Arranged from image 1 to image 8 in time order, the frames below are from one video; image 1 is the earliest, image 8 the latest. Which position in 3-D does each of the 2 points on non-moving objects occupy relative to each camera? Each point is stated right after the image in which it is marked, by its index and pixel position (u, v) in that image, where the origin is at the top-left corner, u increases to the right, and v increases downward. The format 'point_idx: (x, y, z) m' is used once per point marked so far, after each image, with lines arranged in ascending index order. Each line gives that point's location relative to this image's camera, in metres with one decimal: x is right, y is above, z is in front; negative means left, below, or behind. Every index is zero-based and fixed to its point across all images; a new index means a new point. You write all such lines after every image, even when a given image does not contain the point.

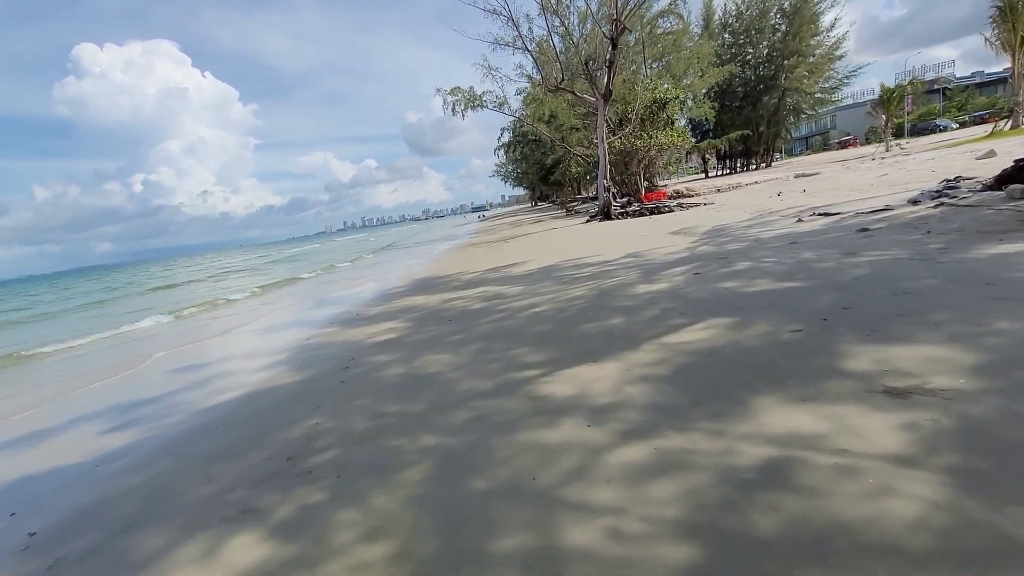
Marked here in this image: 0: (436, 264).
0: (-2.0, +0.7, +13.7) m
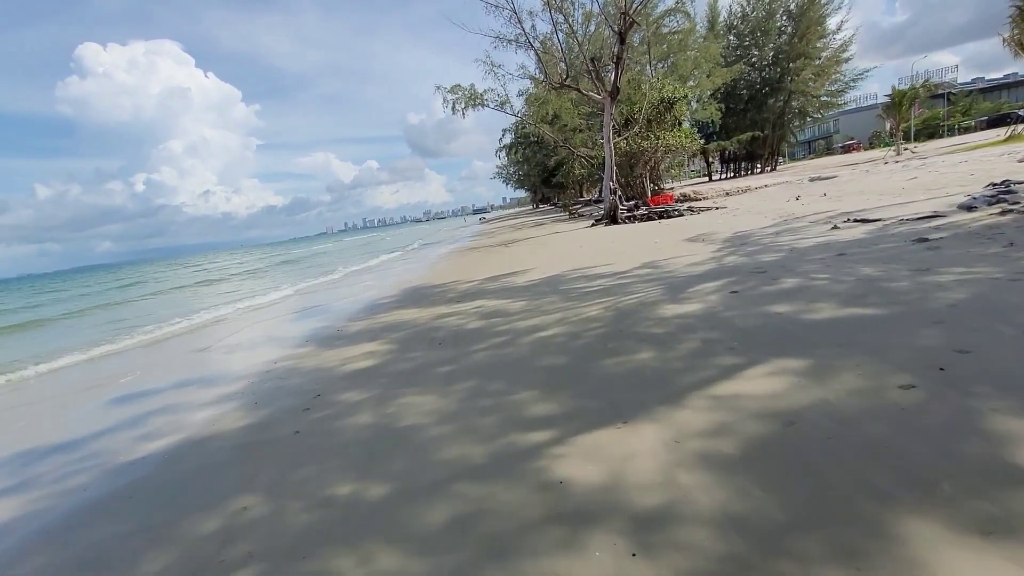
0: (-2.0, +0.5, +12.8) m
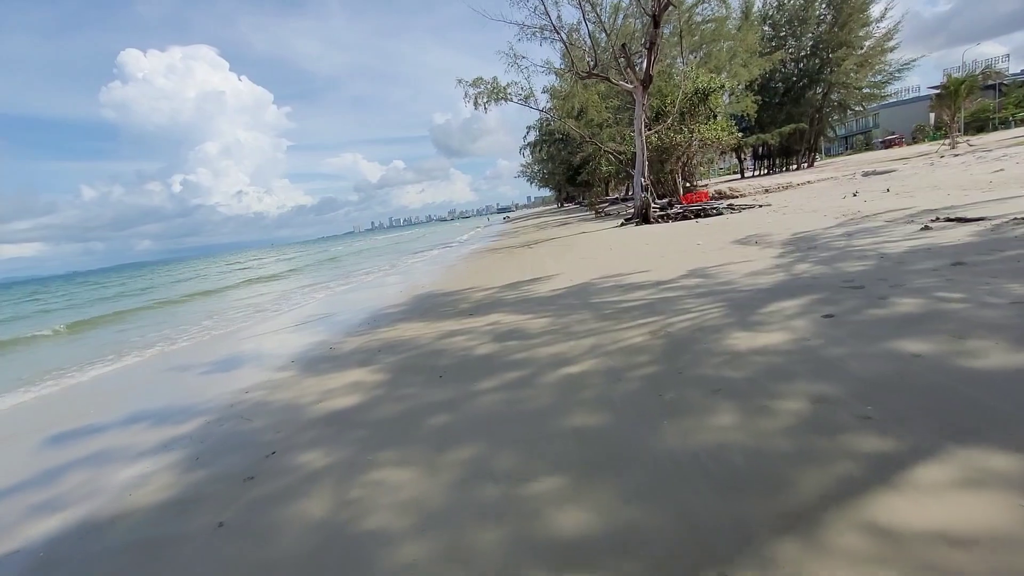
0: (-1.4, +0.4, +11.9) m
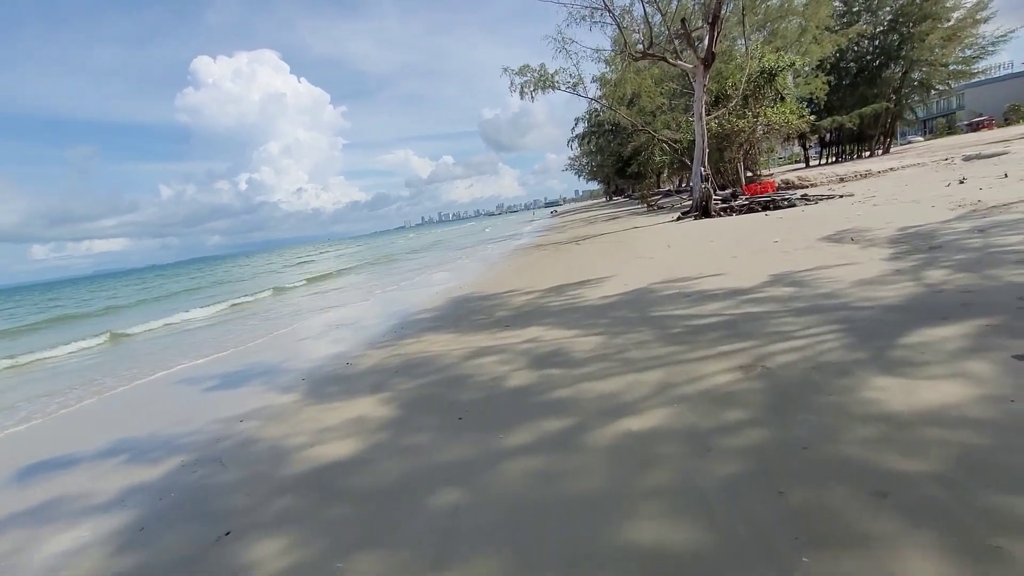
0: (-0.4, +0.3, +11.1) m
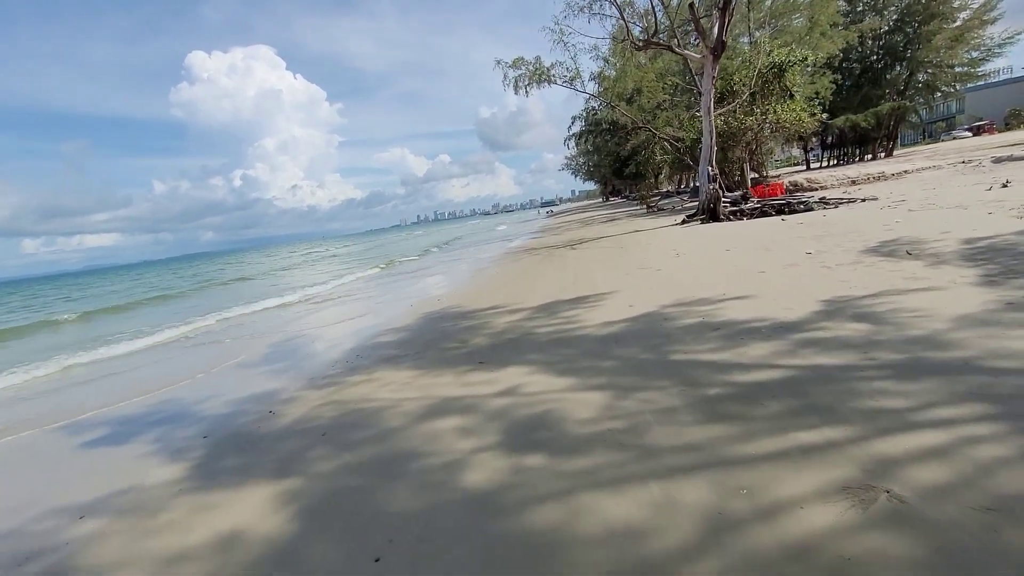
0: (-0.7, +0.1, +9.9) m
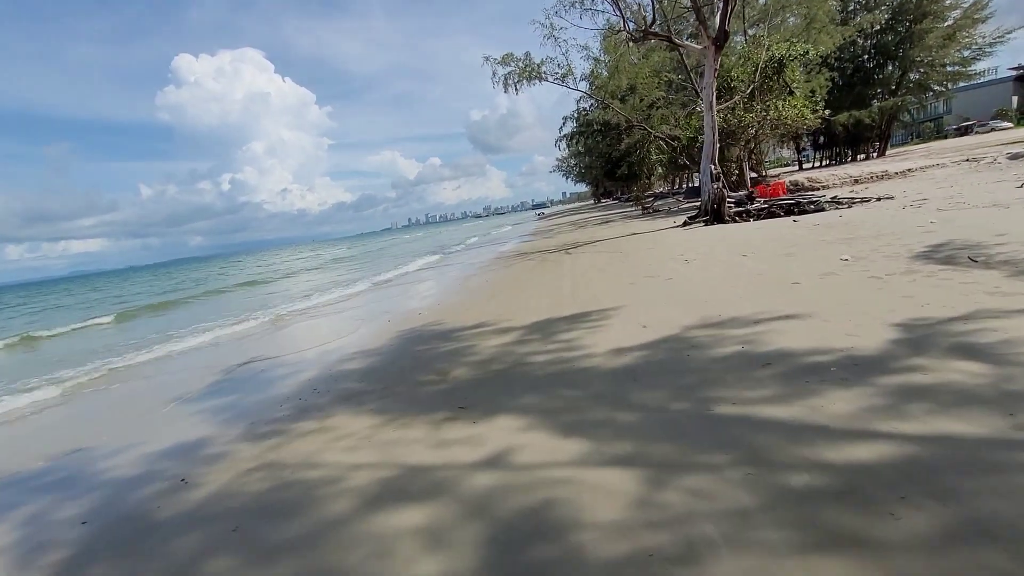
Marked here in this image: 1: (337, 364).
0: (-0.8, 0.0, +9.1) m
1: (-1.8, -0.8, +5.2) m
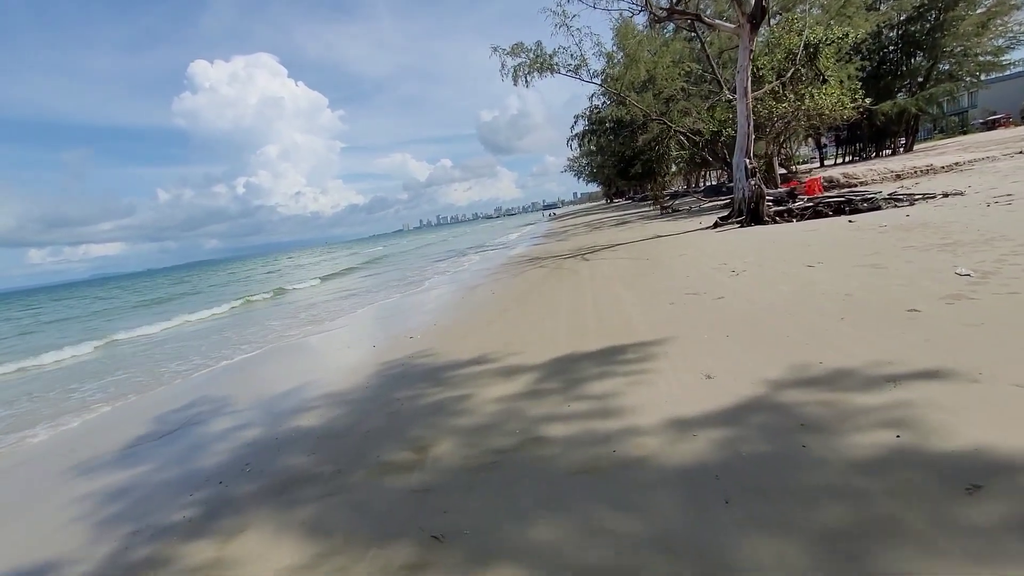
0: (-0.7, -0.3, +7.8) m
1: (-1.7, -1.0, +3.9) m
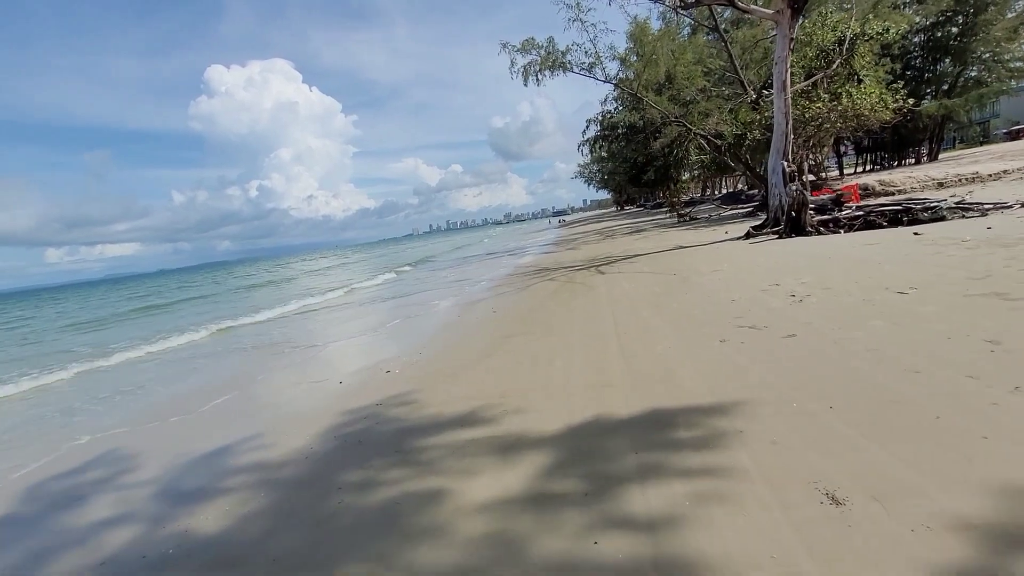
0: (-0.6, -0.5, +6.6) m
1: (-1.7, -1.2, +2.8) m
